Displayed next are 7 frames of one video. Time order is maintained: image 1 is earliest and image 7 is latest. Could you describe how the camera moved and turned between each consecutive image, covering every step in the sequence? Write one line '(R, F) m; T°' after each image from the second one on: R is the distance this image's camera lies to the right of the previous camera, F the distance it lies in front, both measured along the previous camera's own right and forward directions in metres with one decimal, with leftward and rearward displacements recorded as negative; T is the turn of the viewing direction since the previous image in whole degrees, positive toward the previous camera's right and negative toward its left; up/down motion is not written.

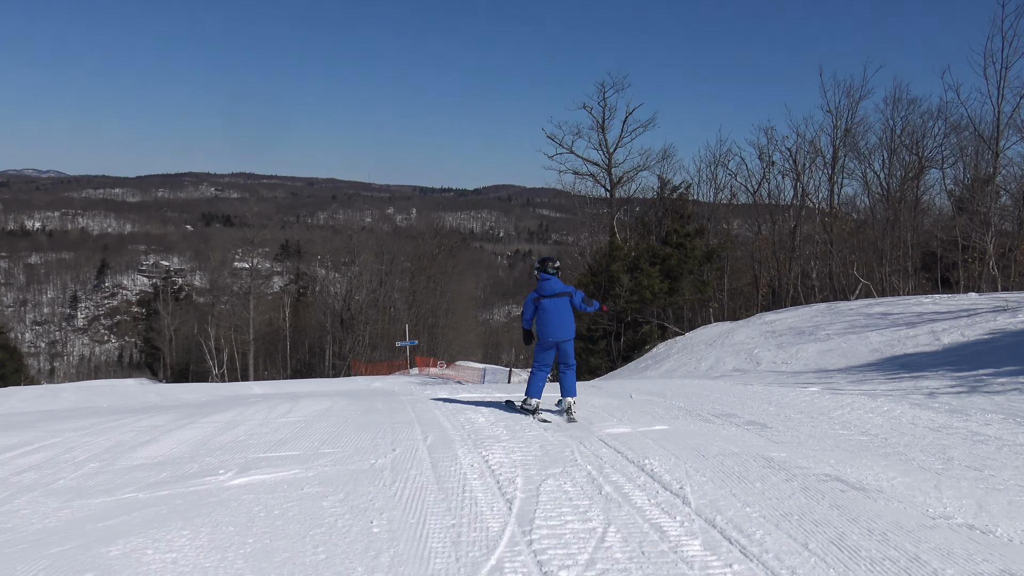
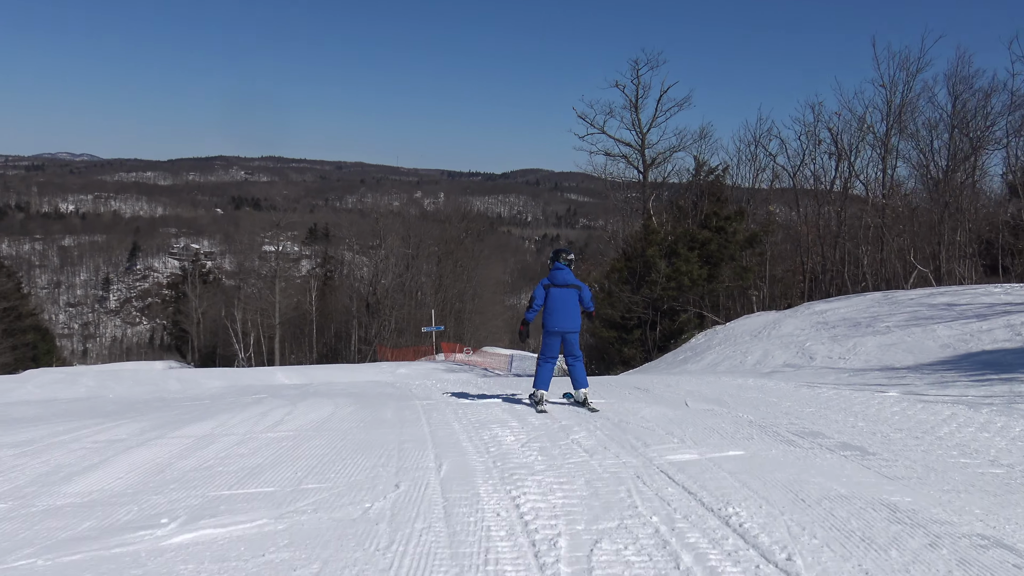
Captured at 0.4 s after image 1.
(0.0, +1.0) m; -2°
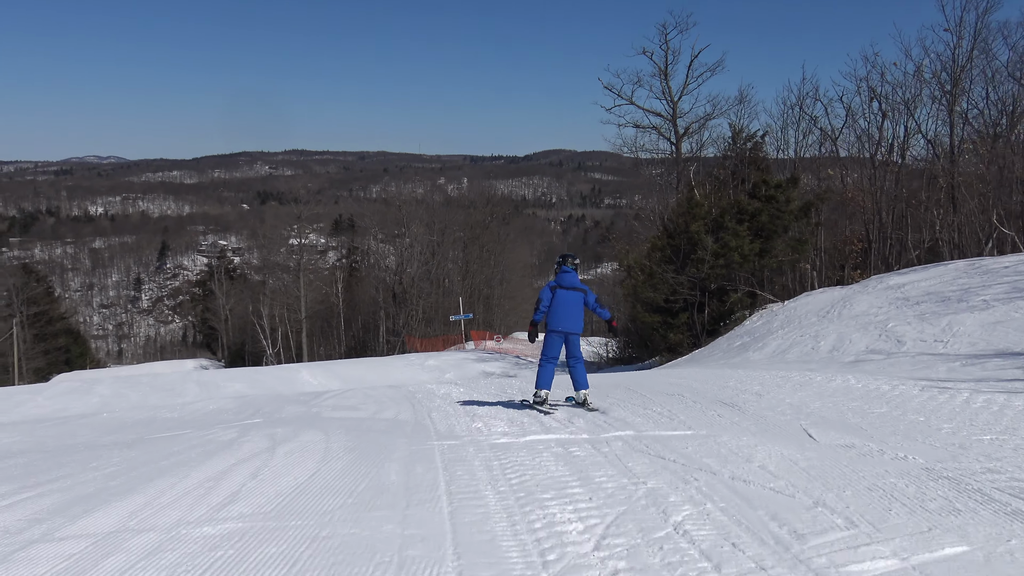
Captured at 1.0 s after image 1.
(-0.1, +1.5) m; -2°
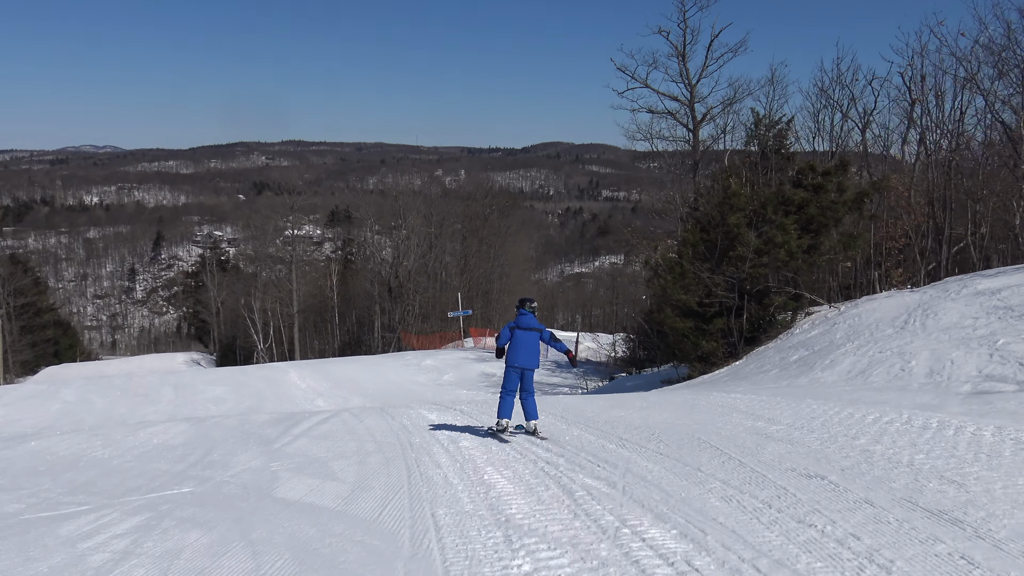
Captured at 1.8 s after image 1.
(-0.2, +2.1) m; 0°
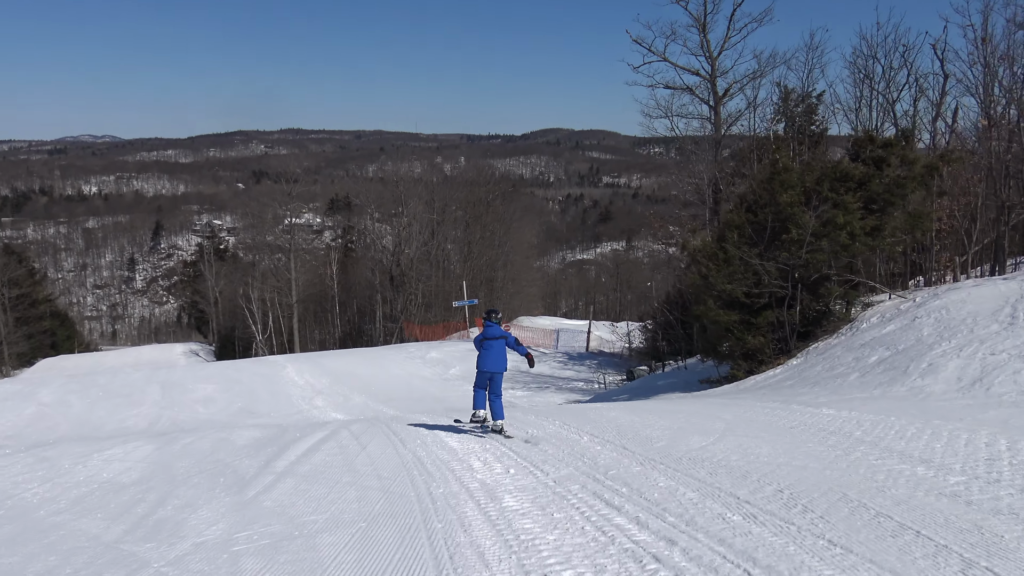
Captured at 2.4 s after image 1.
(-0.3, +1.7) m; 0°
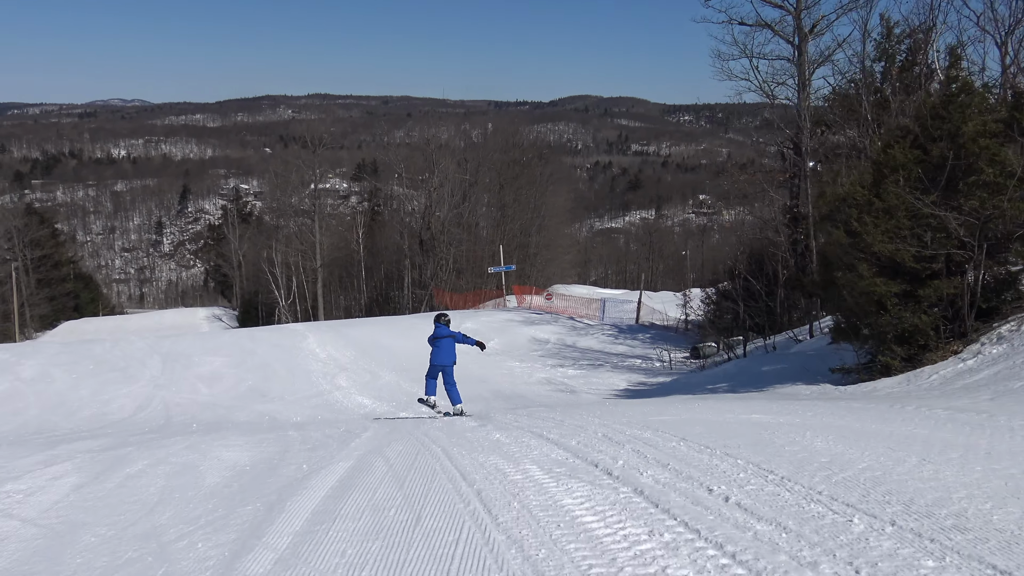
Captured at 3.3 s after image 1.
(-0.6, +3.0) m; -2°
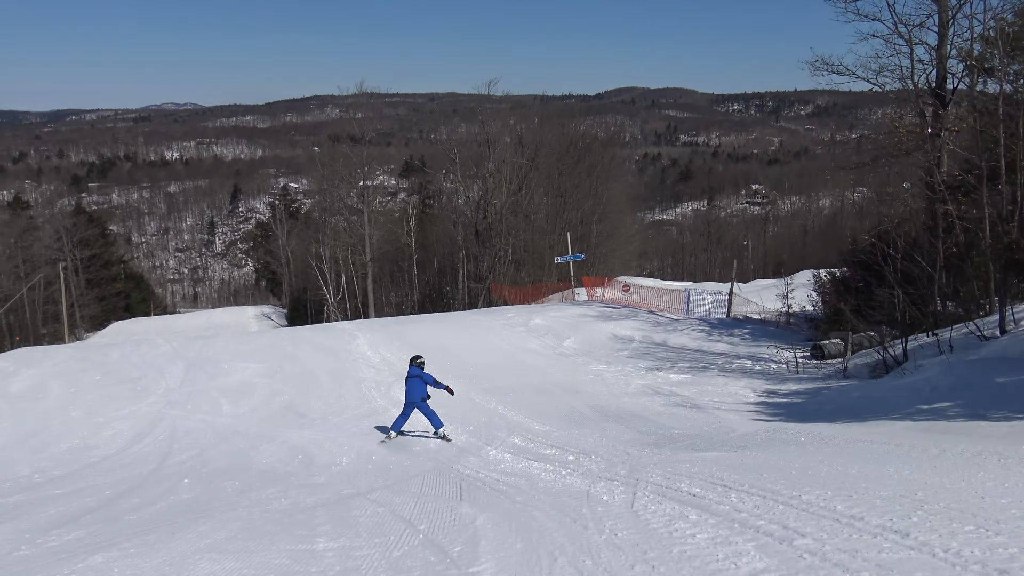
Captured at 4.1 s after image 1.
(-0.8, +3.4) m; -3°
